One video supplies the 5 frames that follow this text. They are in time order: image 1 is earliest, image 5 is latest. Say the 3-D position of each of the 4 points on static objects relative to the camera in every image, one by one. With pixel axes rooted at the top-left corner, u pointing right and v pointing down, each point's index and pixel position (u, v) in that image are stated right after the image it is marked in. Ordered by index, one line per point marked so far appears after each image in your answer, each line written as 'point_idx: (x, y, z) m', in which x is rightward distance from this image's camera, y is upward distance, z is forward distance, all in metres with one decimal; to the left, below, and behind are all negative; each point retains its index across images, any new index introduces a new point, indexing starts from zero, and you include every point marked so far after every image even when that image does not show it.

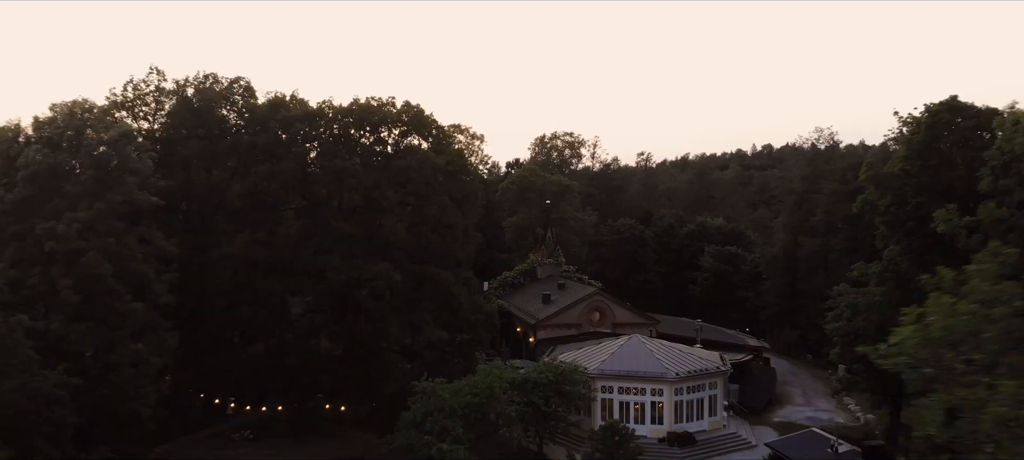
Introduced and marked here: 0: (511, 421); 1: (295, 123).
0: (-0.1, -4.5, +15.3) m
1: (-6.3, +2.9, +19.1) m
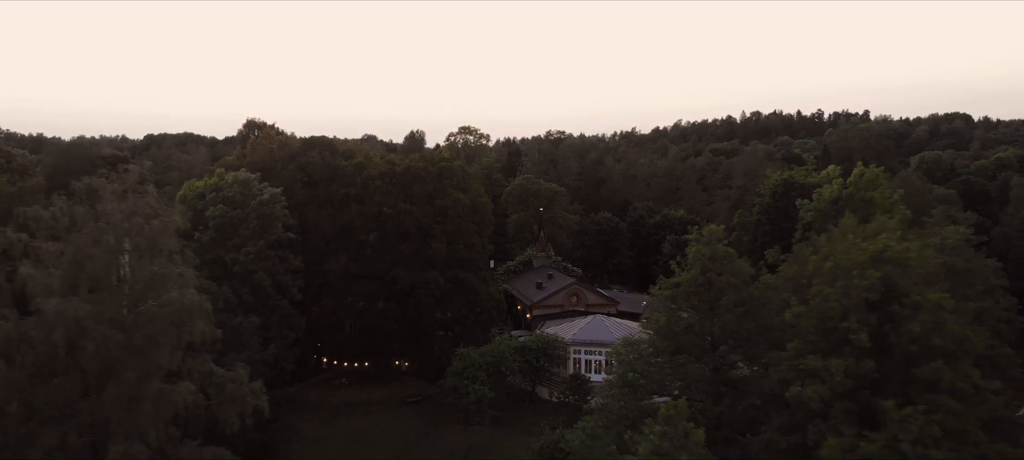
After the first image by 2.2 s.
0: (+0.1, -5.5, +25.2) m
1: (-6.1, +2.2, +28.4) m
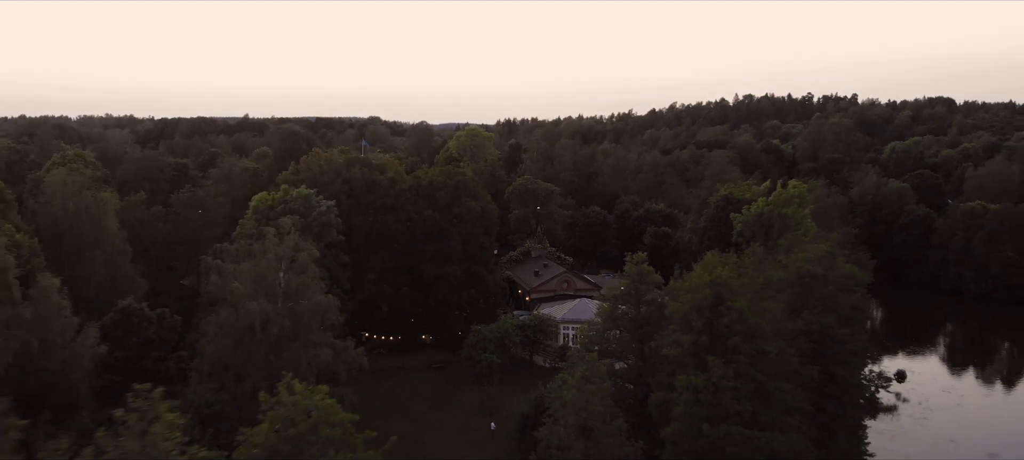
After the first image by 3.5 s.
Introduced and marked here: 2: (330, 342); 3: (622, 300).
0: (+0.2, -5.7, +32.6) m
1: (-6.0, +2.1, +35.5) m
2: (-5.3, -3.3, +19.2) m
3: (+3.1, -1.9, +18.4) m
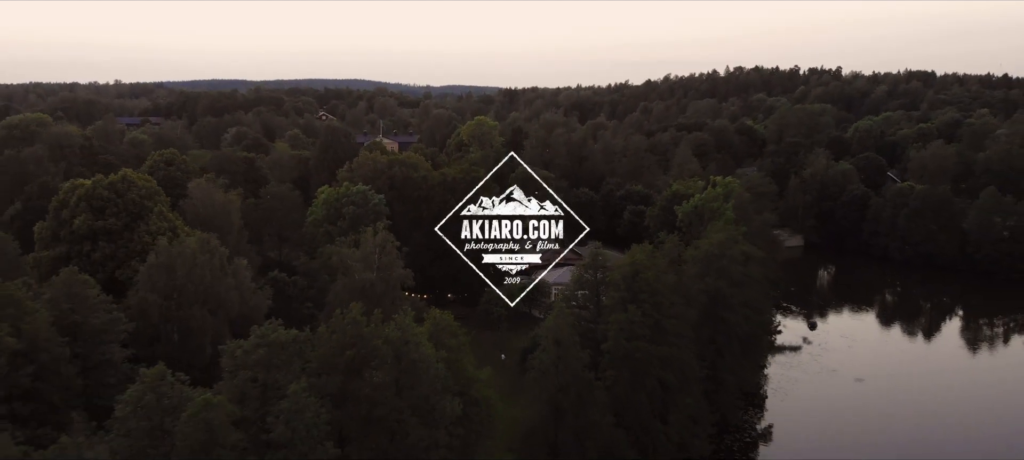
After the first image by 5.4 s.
0: (+0.5, -4.8, +44.4) m
1: (-5.8, +3.1, +46.8) m
2: (-5.1, -3.2, +30.8) m
3: (+3.4, -1.9, +30.0) m
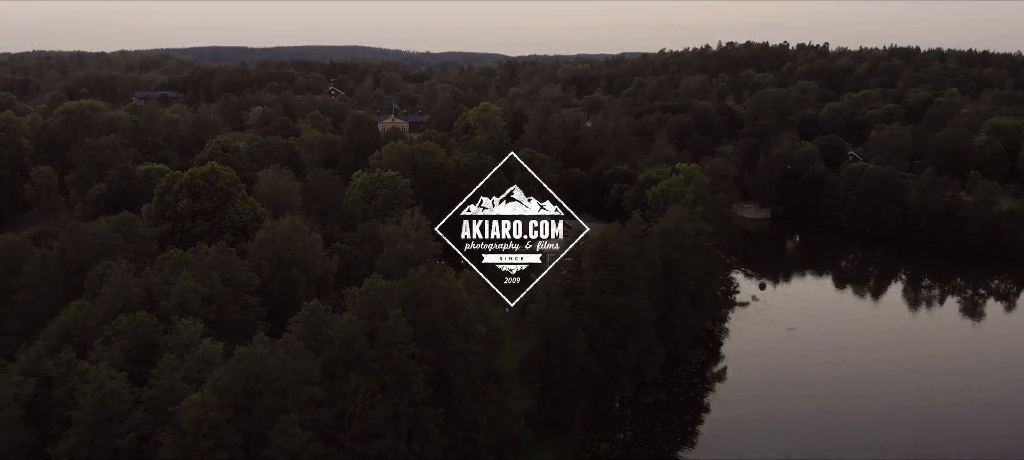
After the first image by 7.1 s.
0: (+0.6, -3.0, +54.8) m
1: (-5.6, +5.0, +56.8) m
2: (-4.9, -2.1, +41.2) m
3: (+3.6, -0.8, +40.3) m
